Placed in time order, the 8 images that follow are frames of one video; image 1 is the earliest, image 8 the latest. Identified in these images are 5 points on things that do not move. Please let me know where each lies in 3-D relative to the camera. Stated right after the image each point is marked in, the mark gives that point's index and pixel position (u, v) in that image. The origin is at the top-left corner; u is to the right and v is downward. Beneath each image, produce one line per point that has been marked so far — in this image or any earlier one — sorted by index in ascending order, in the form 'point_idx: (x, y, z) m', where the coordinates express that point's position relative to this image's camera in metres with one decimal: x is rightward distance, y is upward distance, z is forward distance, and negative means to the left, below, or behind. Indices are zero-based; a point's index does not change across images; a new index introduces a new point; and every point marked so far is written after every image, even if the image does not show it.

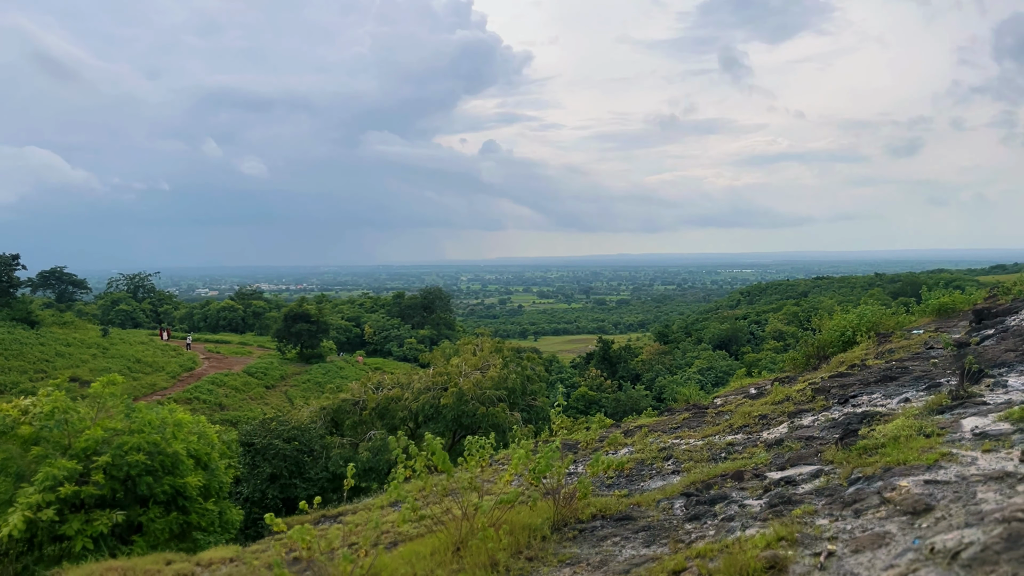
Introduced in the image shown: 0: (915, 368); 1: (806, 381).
0: (+6.1, -1.2, +8.8) m
1: (+4.9, -1.6, +10.0) m
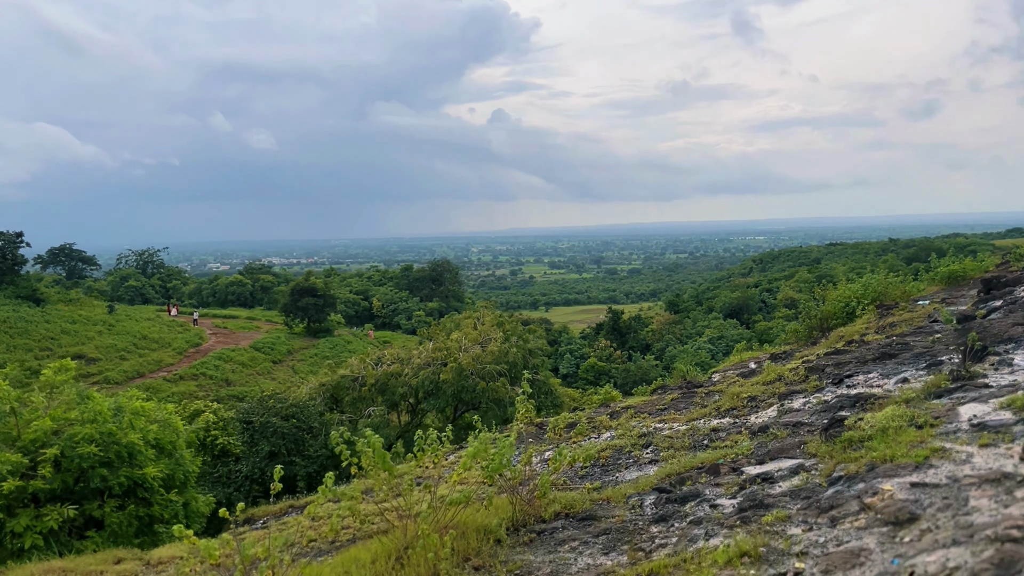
0: (+5.6, -0.8, +8.2) m
1: (+4.5, -1.2, +9.3) m
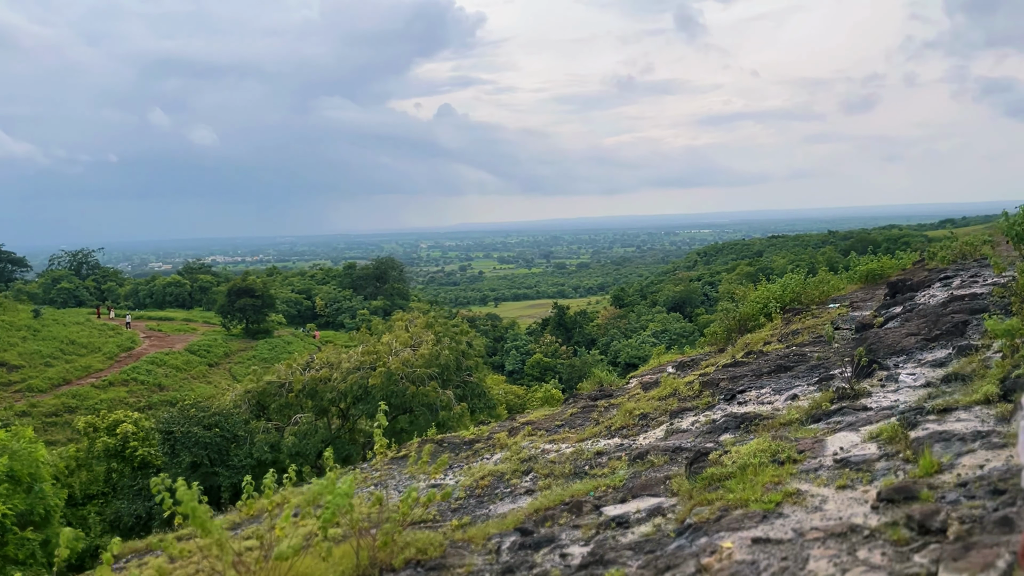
0: (+4.0, -0.9, +7.9) m
1: (+2.8, -1.3, +9.0) m
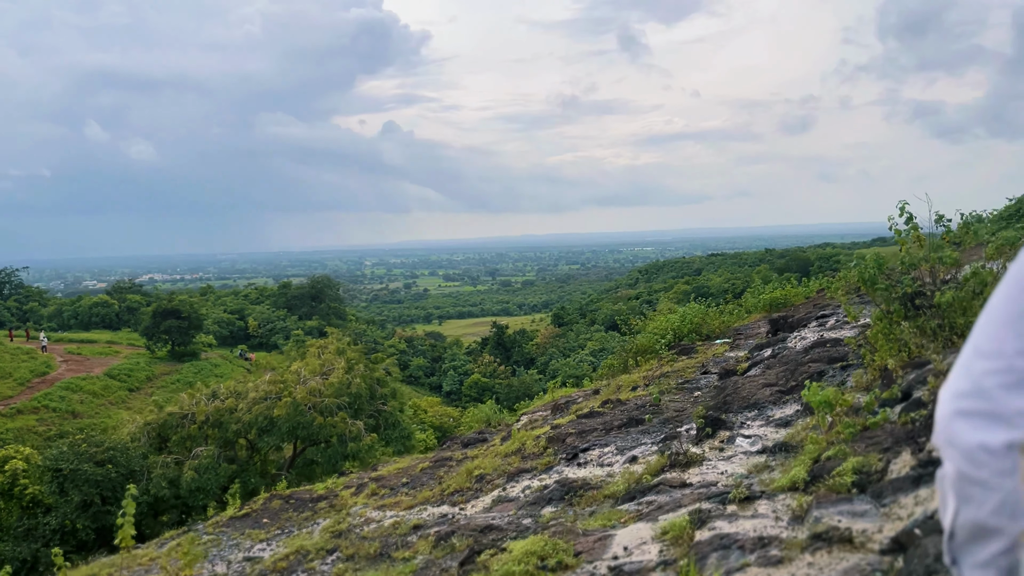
0: (+1.9, -1.4, +7.2) m
1: (+0.6, -1.8, +8.2) m
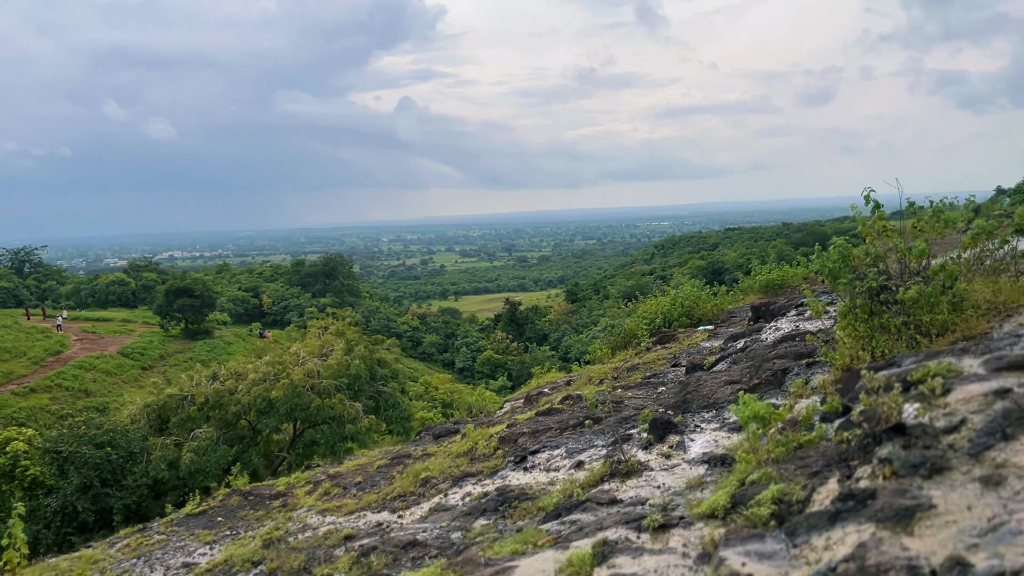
0: (+1.3, -1.3, +6.8) m
1: (+0.1, -1.7, +7.8) m
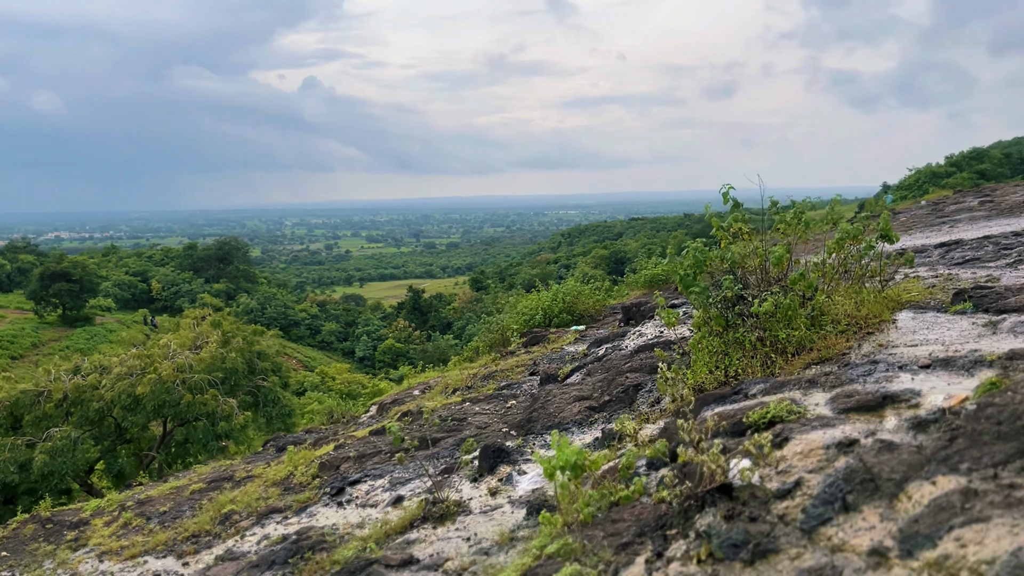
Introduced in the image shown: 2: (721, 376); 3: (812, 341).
0: (-0.4, -1.3, +5.9) m
1: (-1.7, -1.7, +6.8) m
2: (+1.3, -0.5, +3.7) m
3: (+1.8, -0.3, +3.6) m
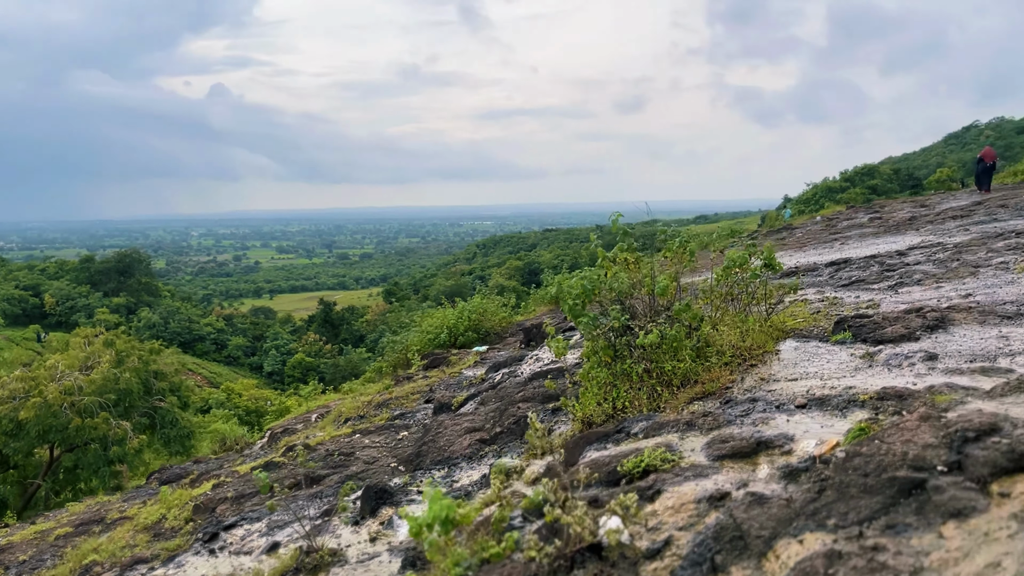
0: (-1.3, -1.5, +5.5) m
1: (-2.8, -1.9, +6.2) m
2: (+0.6, -0.7, +3.5) m
3: (+1.1, -0.5, +3.5) m
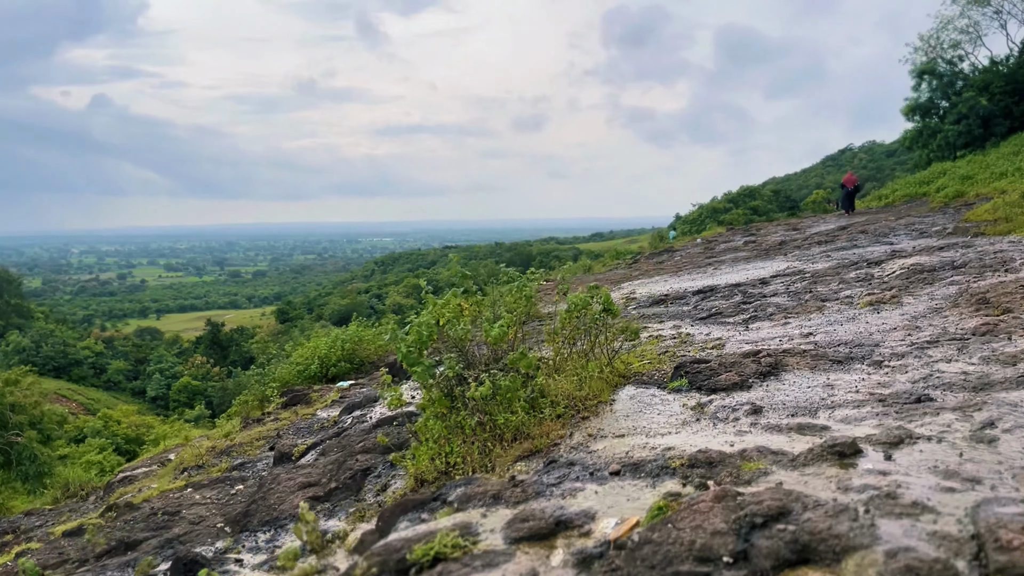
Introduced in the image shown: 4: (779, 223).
0: (-2.6, -1.8, +4.9) m
1: (-4.1, -2.2, +5.5) m
2: (-0.4, -1.0, +3.2) m
3: (+0.1, -0.8, +3.2) m
4: (+5.0, +1.2, +11.0) m
